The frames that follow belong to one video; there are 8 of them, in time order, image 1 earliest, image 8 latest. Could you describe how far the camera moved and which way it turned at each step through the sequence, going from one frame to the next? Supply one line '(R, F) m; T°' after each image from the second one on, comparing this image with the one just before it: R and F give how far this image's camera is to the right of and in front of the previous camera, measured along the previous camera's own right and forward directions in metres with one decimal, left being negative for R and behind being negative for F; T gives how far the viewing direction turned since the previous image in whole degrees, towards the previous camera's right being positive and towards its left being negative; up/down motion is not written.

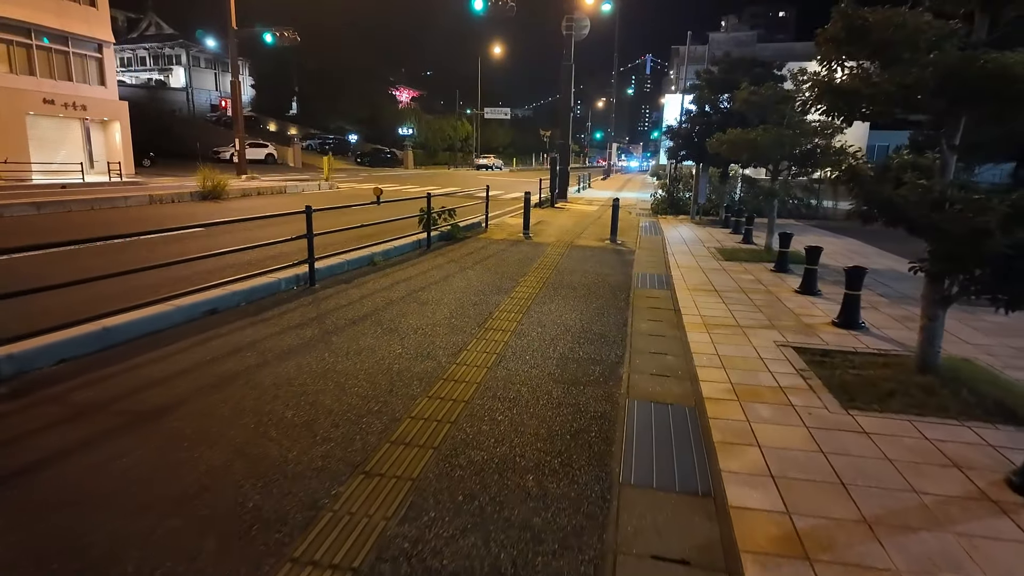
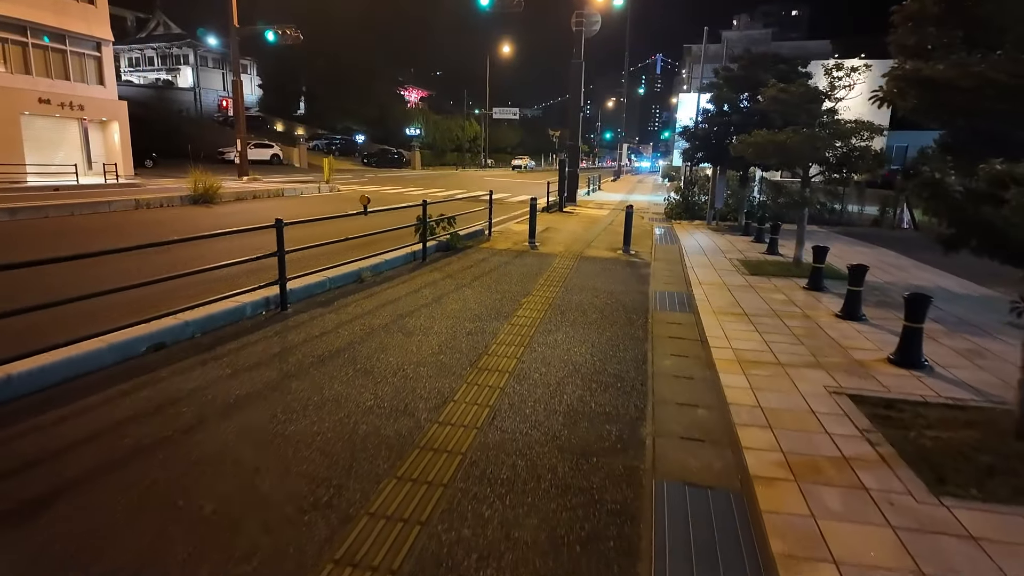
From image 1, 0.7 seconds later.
(+0.1, +1.0) m; -1°
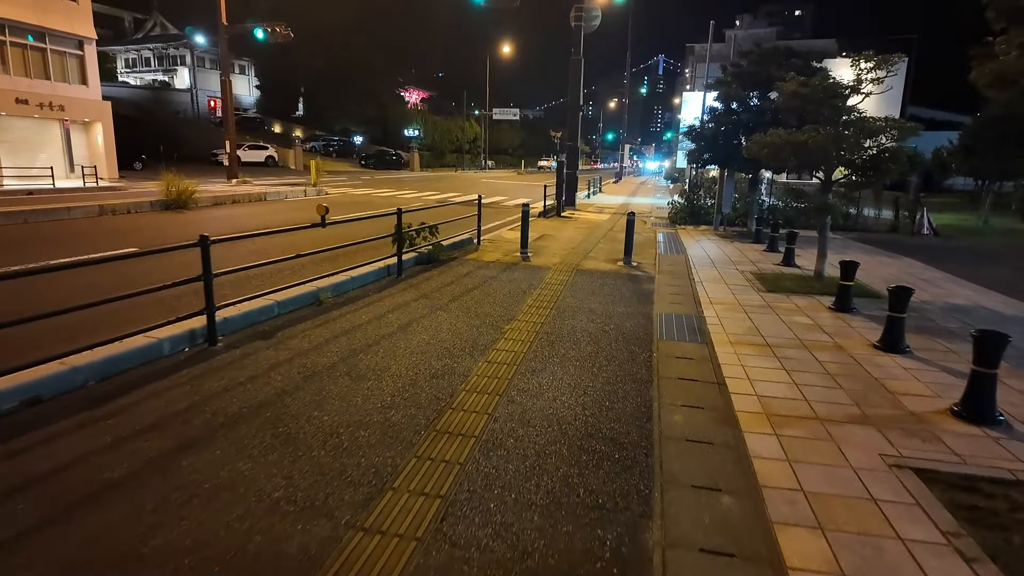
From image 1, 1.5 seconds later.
(+0.2, +1.1) m; 0°
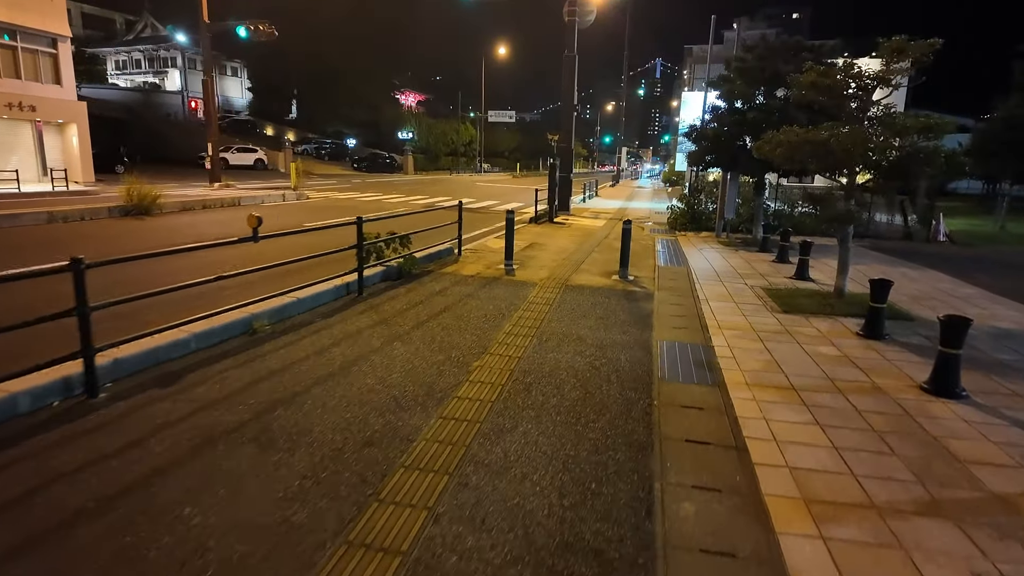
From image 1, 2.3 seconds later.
(+0.3, +1.2) m; 0°
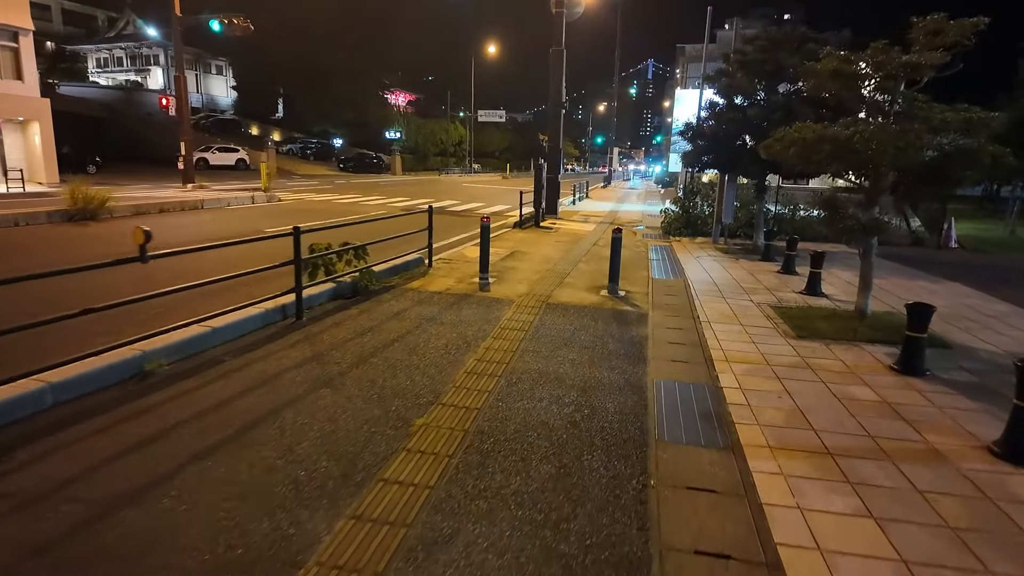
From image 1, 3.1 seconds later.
(+0.3, +1.2) m; +1°
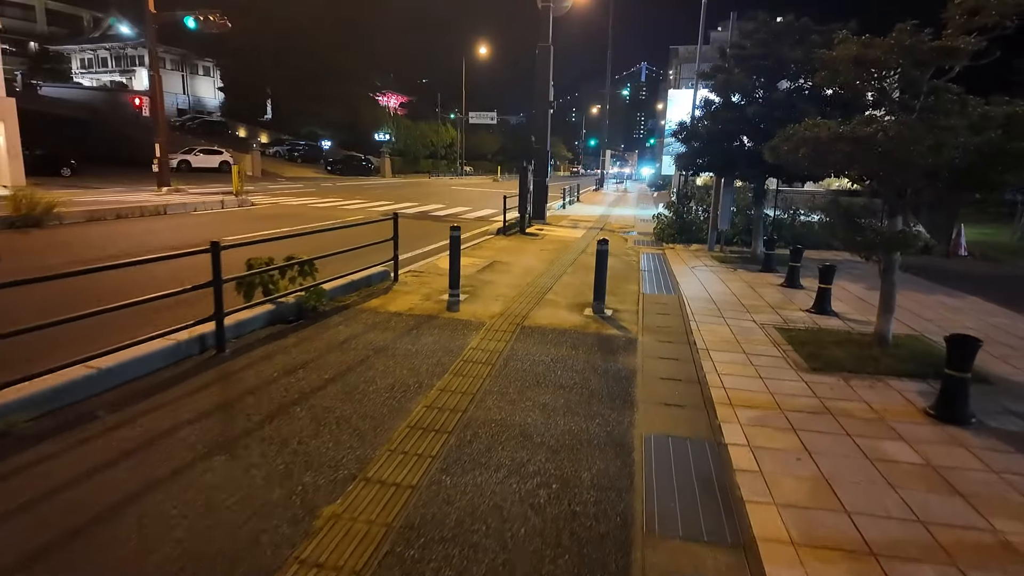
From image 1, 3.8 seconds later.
(+0.3, +1.0) m; +1°
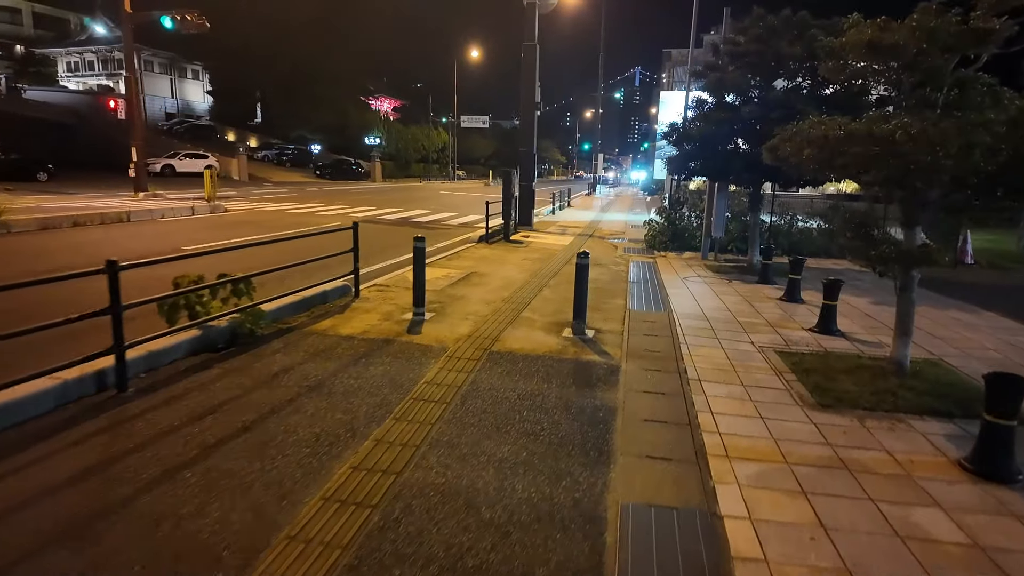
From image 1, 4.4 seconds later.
(+0.3, +0.8) m; 0°
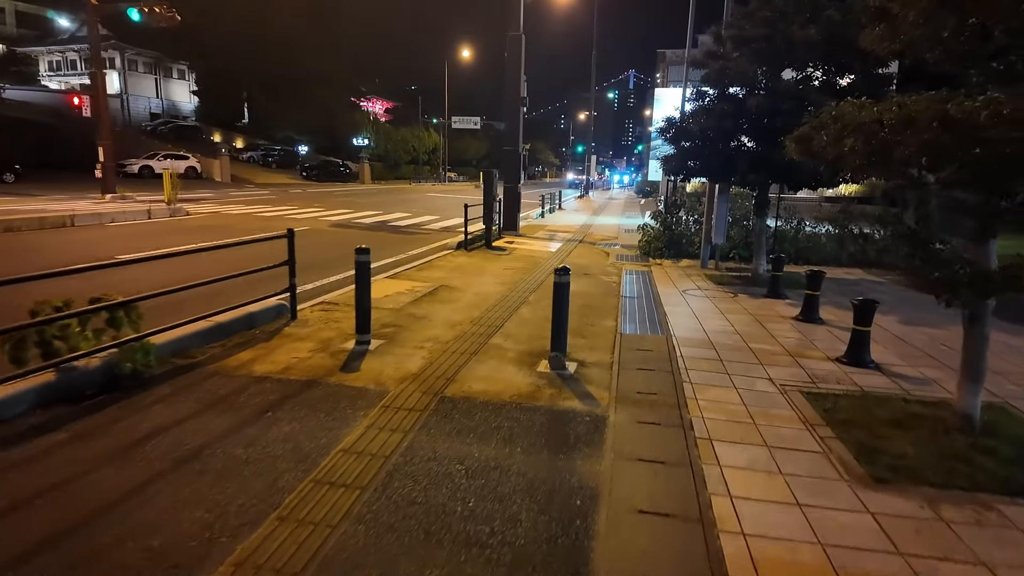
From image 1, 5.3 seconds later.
(+0.3, +1.3) m; +1°
